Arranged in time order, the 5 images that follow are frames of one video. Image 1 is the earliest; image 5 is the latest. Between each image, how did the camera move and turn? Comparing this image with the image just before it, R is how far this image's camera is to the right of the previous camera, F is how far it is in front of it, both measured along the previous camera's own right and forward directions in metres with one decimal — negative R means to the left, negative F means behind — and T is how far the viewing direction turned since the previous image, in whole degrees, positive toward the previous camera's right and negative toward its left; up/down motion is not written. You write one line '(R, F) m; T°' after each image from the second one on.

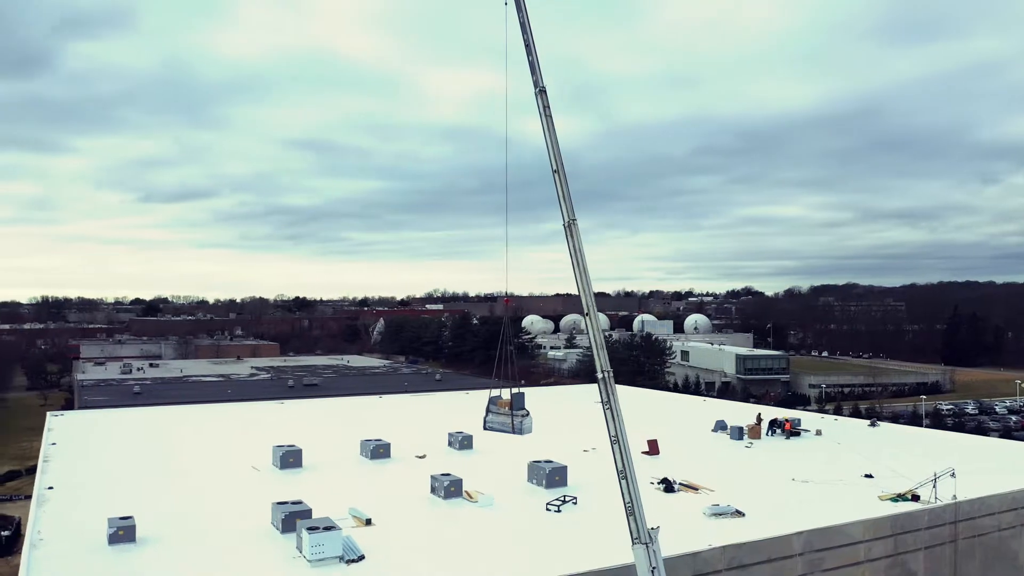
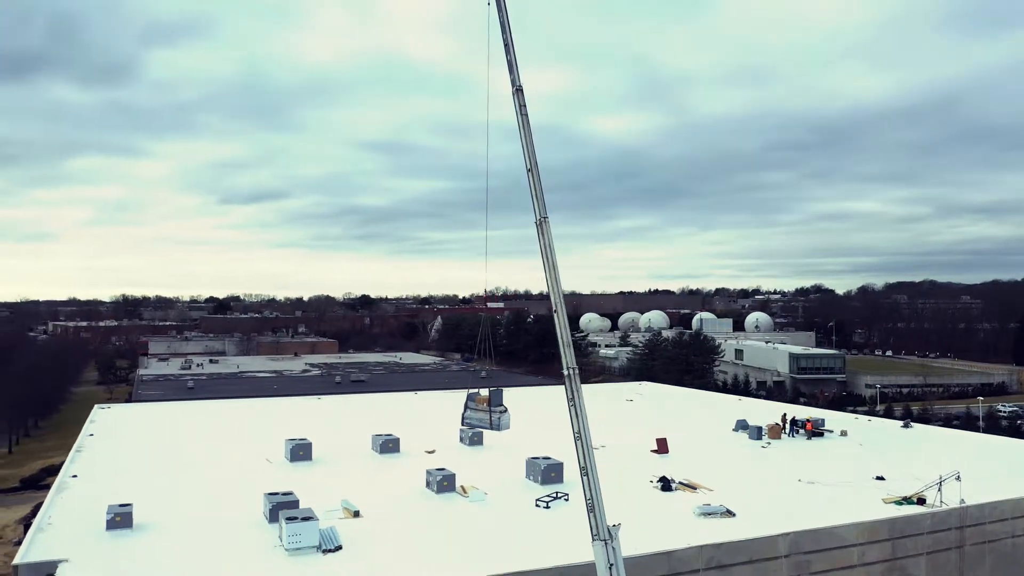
(+1.2, -0.1) m; -5°
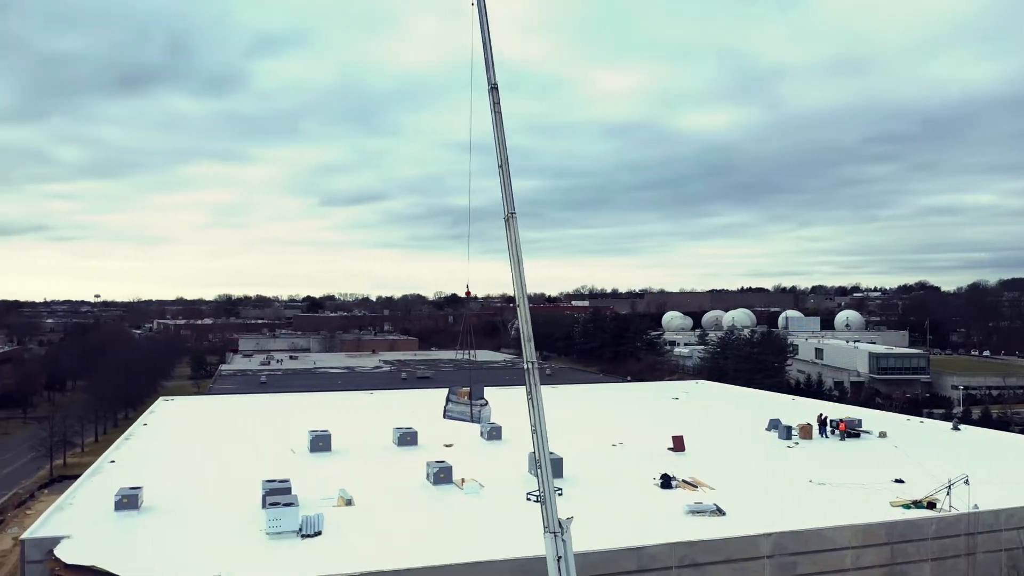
(+1.6, 0.0) m; -7°
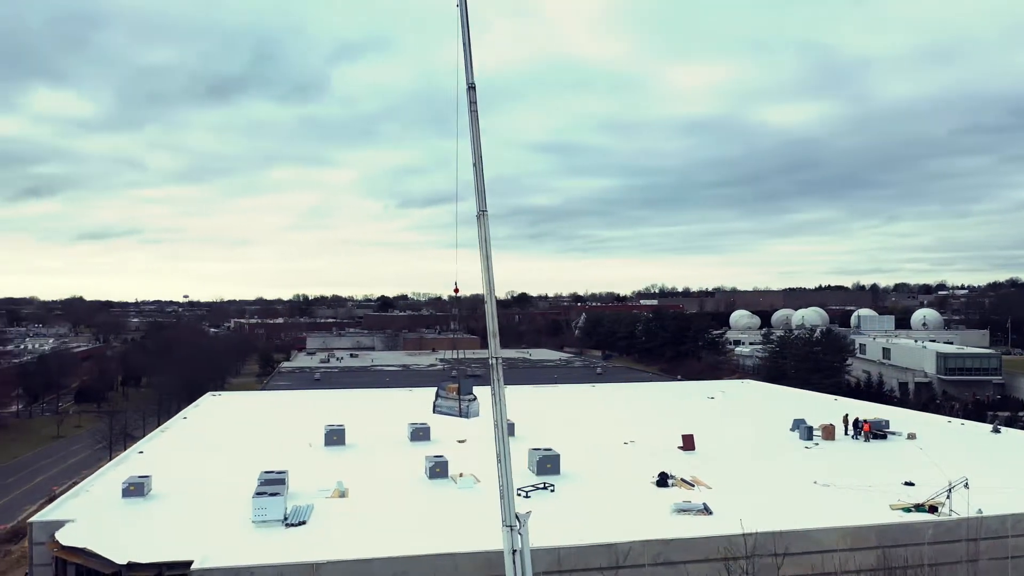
(+1.3, 0.0) m; -6°
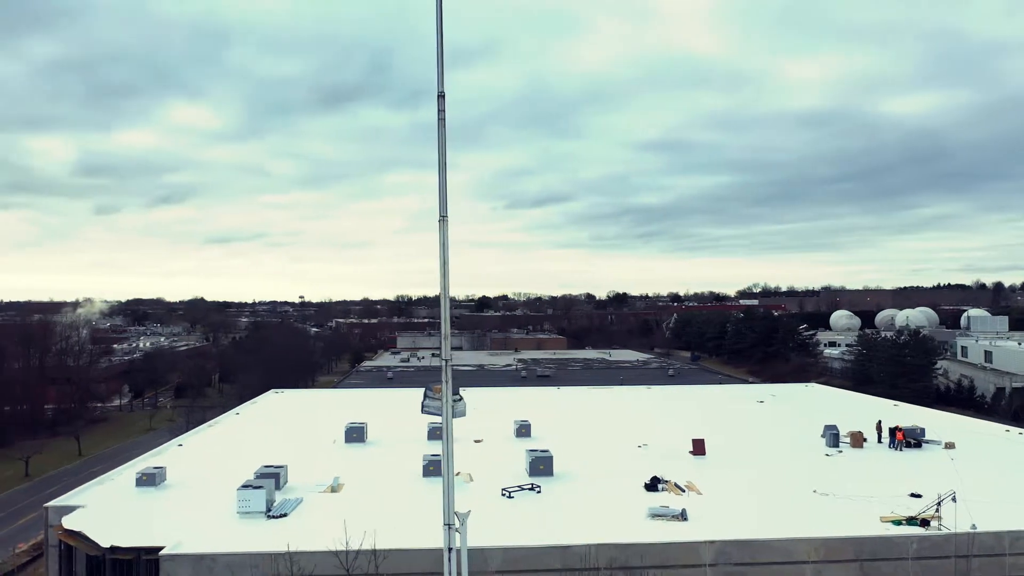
(+1.9, 0.0) m; -8°
